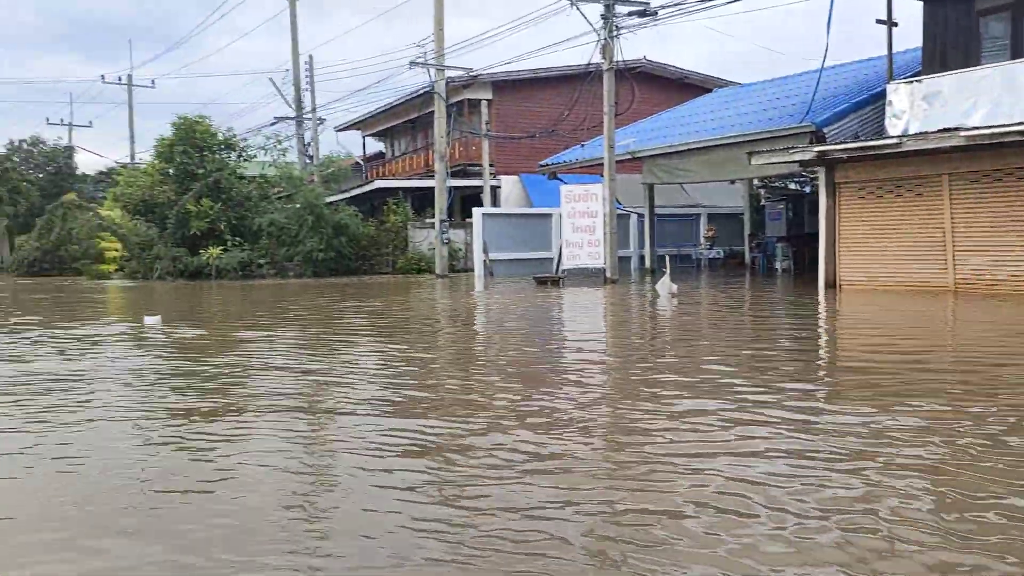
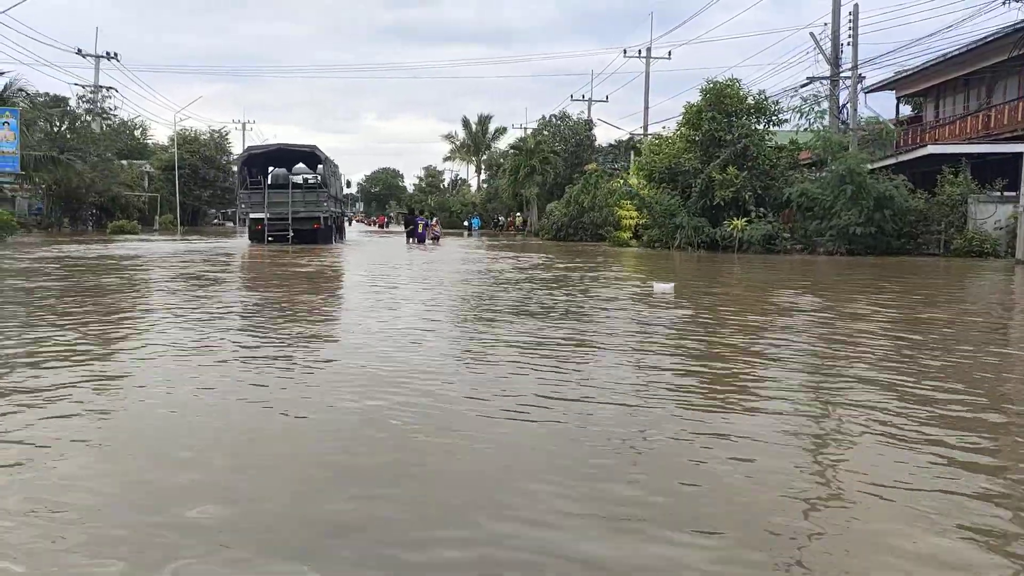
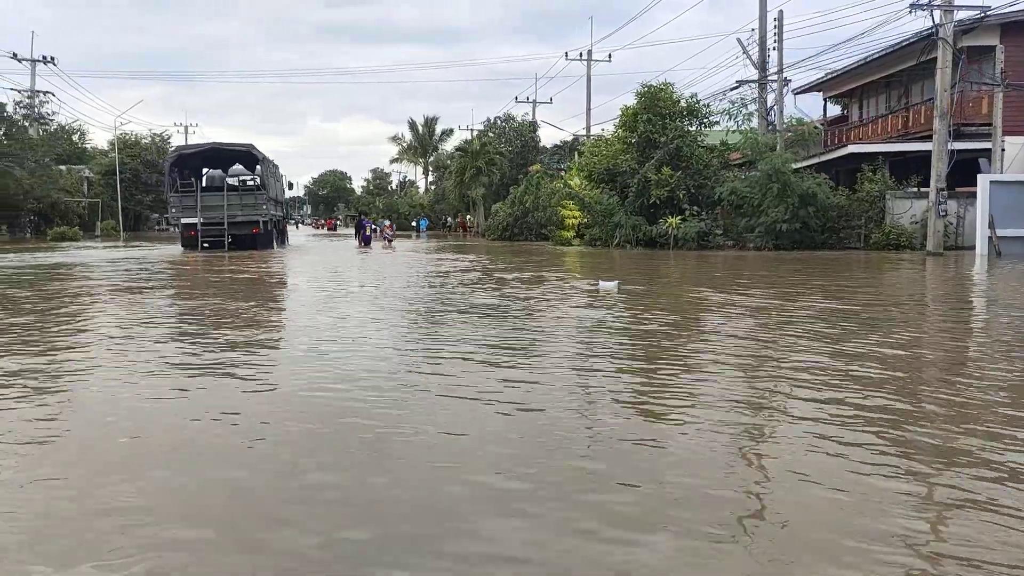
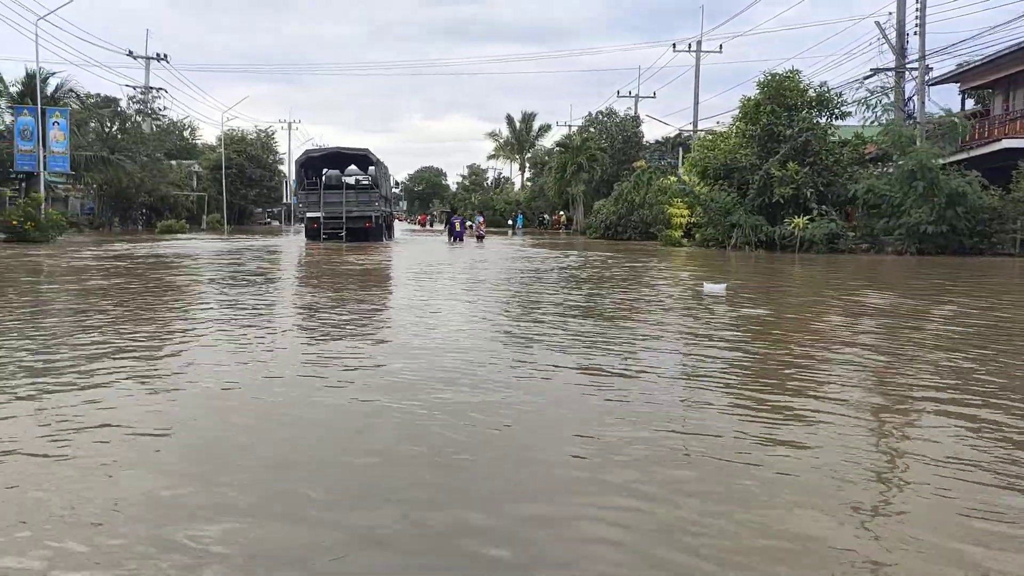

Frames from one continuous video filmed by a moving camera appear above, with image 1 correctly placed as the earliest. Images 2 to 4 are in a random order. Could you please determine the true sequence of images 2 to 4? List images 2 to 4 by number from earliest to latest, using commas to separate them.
3, 2, 4
